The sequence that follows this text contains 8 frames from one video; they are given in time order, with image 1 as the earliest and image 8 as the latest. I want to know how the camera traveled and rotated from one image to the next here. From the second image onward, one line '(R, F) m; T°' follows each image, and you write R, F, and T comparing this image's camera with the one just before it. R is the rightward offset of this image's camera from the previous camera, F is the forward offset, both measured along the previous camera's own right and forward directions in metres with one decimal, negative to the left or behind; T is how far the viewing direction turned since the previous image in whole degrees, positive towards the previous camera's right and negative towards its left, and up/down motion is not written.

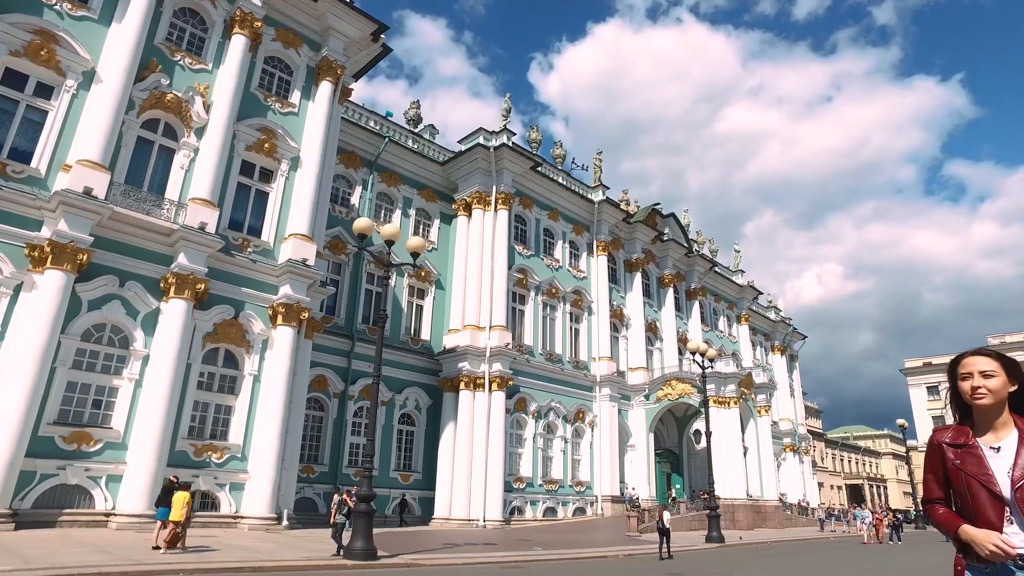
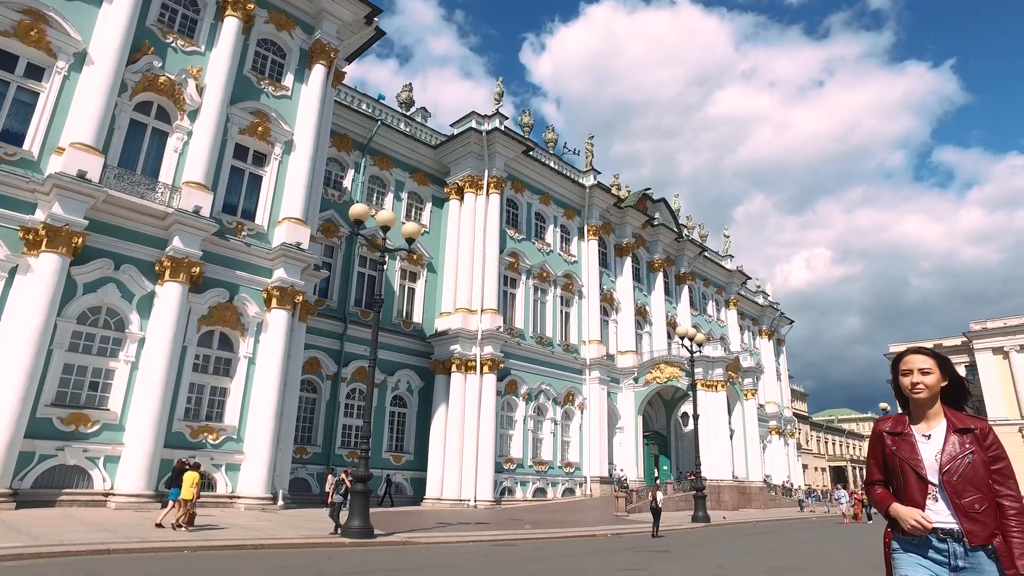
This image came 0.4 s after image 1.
(-0.1, -0.3) m; +1°
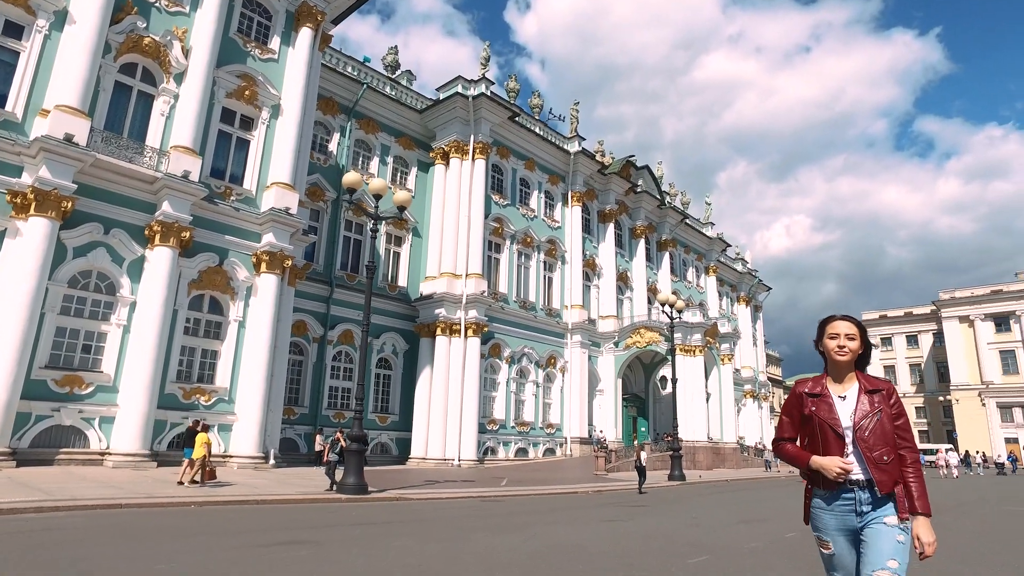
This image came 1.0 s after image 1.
(-0.1, -0.5) m; +2°
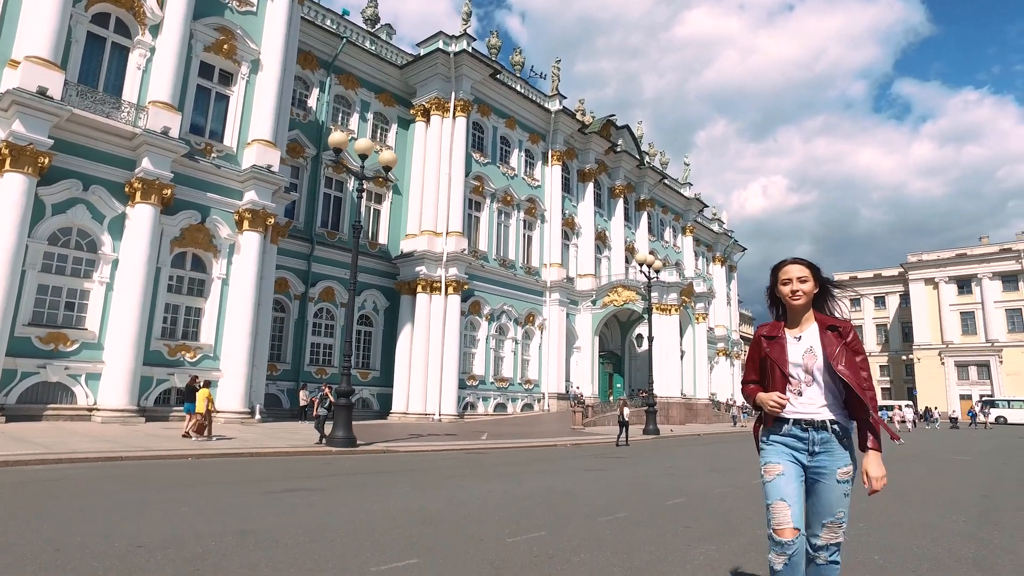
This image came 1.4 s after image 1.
(-0.1, -0.4) m; +2°
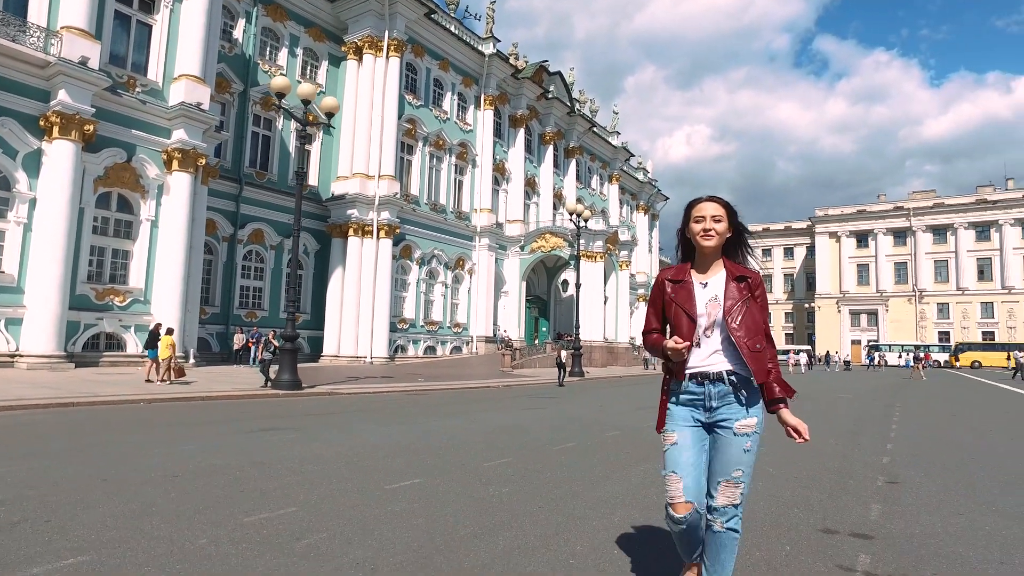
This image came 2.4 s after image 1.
(-0.4, -0.7) m; +6°
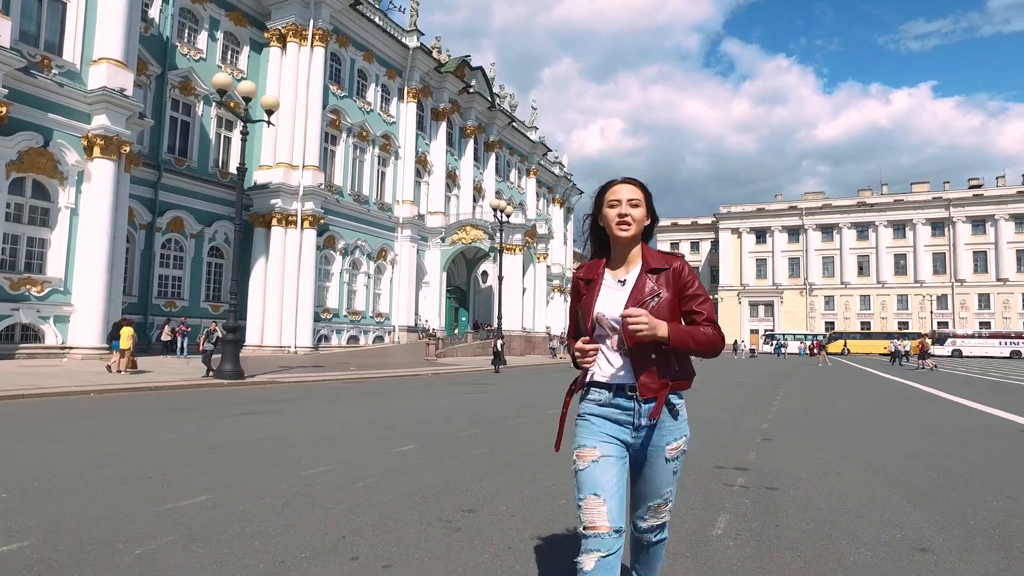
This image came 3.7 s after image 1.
(-0.5, -1.1) m; +7°
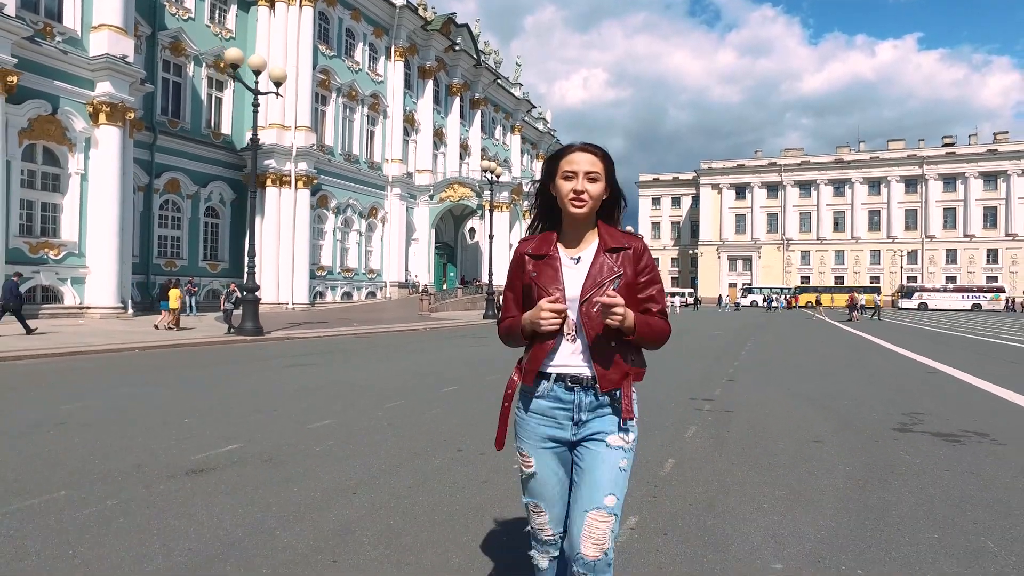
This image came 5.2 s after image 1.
(-0.3, -1.3) m; +1°
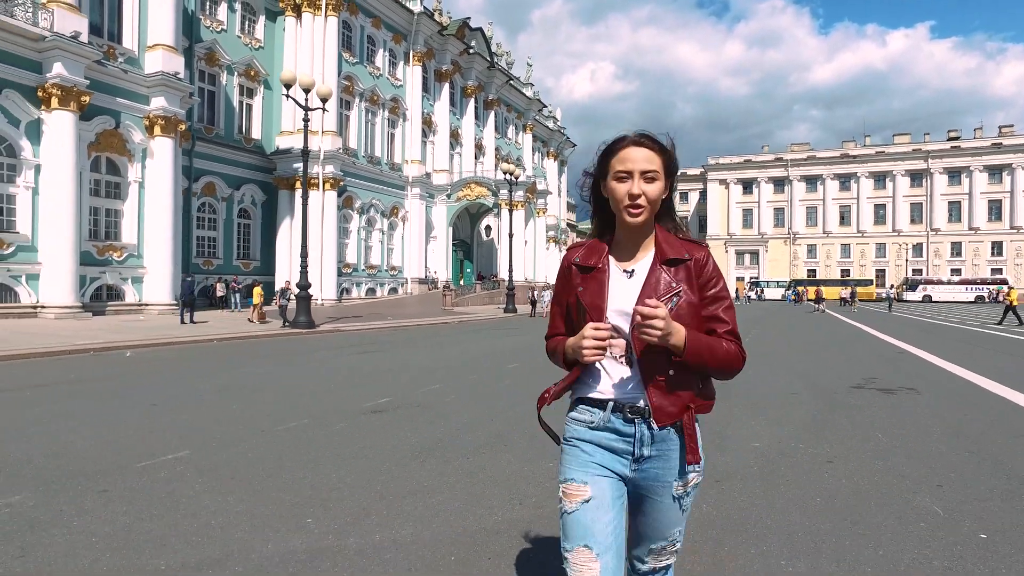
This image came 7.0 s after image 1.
(-0.5, -1.7) m; -1°
